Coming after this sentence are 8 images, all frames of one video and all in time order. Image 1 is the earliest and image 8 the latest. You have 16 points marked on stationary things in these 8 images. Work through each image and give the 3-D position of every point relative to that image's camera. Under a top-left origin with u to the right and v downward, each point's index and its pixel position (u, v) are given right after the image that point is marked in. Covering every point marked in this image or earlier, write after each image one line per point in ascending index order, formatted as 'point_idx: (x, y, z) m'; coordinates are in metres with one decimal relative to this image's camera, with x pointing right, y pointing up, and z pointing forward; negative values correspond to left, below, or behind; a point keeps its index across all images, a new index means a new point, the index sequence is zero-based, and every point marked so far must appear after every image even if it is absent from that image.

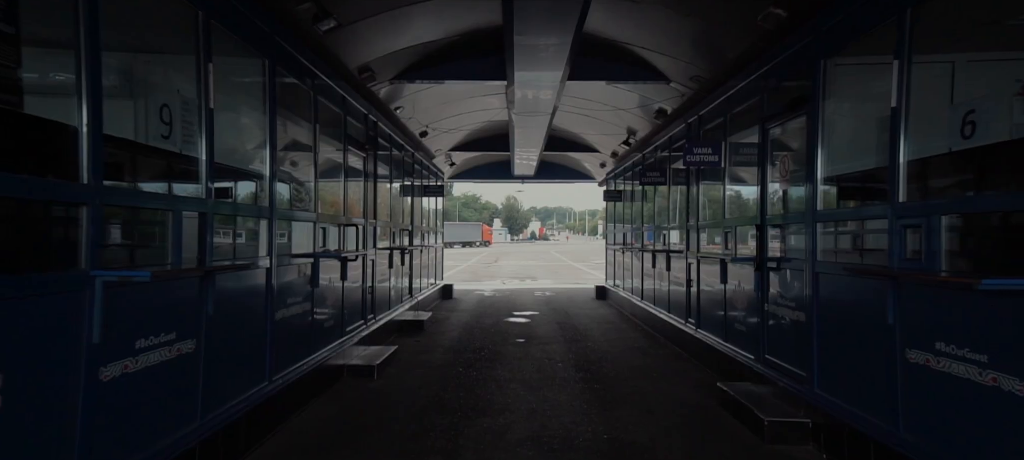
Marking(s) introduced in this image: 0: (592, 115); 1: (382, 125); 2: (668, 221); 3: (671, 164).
0: (+1.3, +1.9, +9.4) m
1: (-1.7, +1.4, +7.5) m
2: (+2.2, +0.1, +8.0) m
3: (+2.2, +0.9, +7.7) m
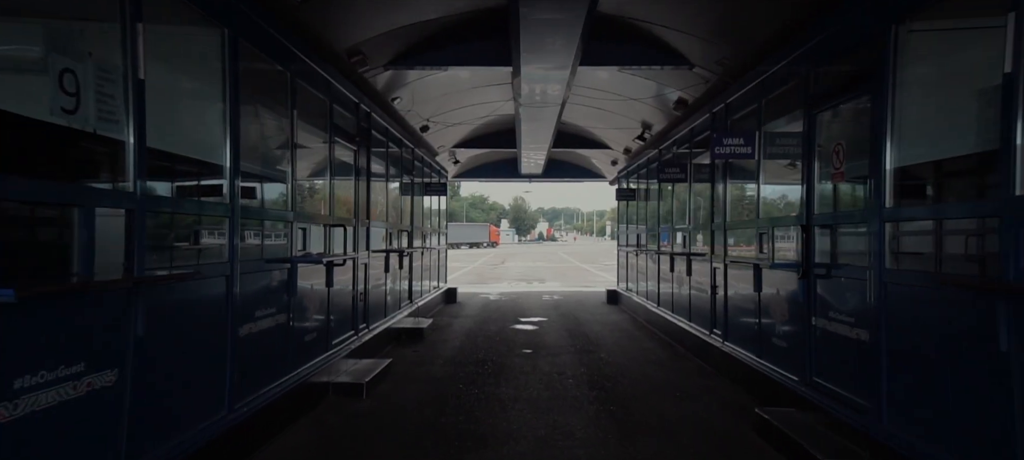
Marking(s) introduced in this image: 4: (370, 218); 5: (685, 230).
0: (+1.4, +1.9, +8.8) m
1: (-1.7, +1.4, +6.9) m
2: (+2.3, +0.1, +7.4) m
3: (+2.3, +0.9, +7.0) m
4: (-1.7, +0.1, +6.7) m
5: (+2.3, 0.0, +7.6) m
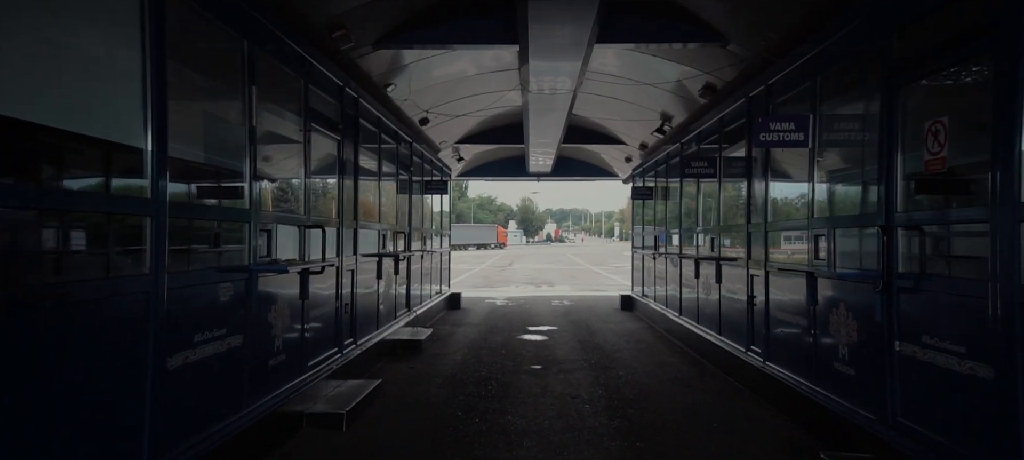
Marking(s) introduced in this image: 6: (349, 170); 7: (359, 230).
0: (+1.5, +1.9, +8.0) m
1: (-1.6, +1.4, +6.2) m
2: (+2.4, +0.1, +6.6) m
3: (+2.4, +0.8, +6.3) m
4: (-1.6, +0.1, +5.9) m
5: (+2.4, 0.0, +6.8) m
6: (-1.6, +0.6, +5.6) m
7: (-1.6, 0.0, +6.0) m
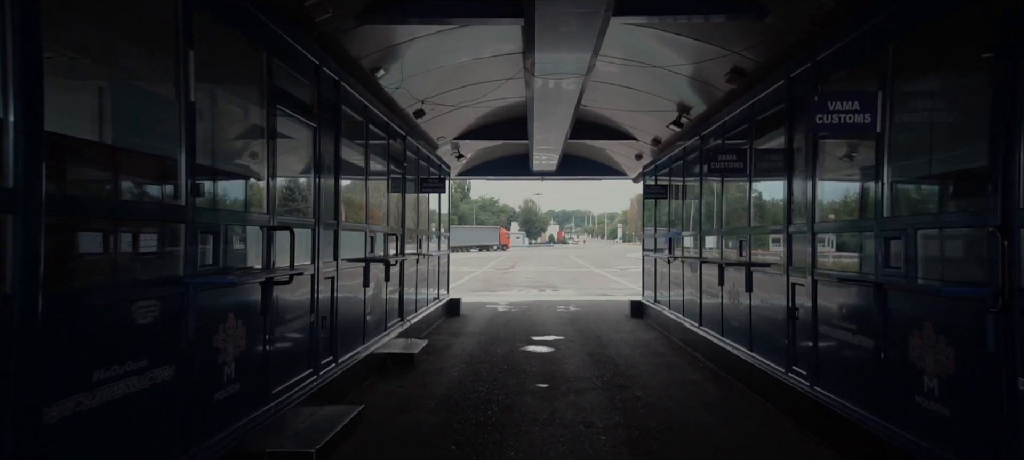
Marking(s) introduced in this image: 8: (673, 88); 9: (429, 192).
0: (+1.6, +1.8, +7.3) m
1: (-1.6, +1.4, +5.5) m
2: (+2.4, +0.1, +5.9) m
3: (+2.4, +0.8, +5.6) m
4: (-1.6, +0.1, +5.3) m
5: (+2.4, -0.1, +6.1) m
6: (-1.6, +0.6, +4.9) m
7: (-1.6, 0.0, +5.3) m
8: (+2.0, +1.7, +7.0) m
9: (-1.4, +0.6, +9.3) m
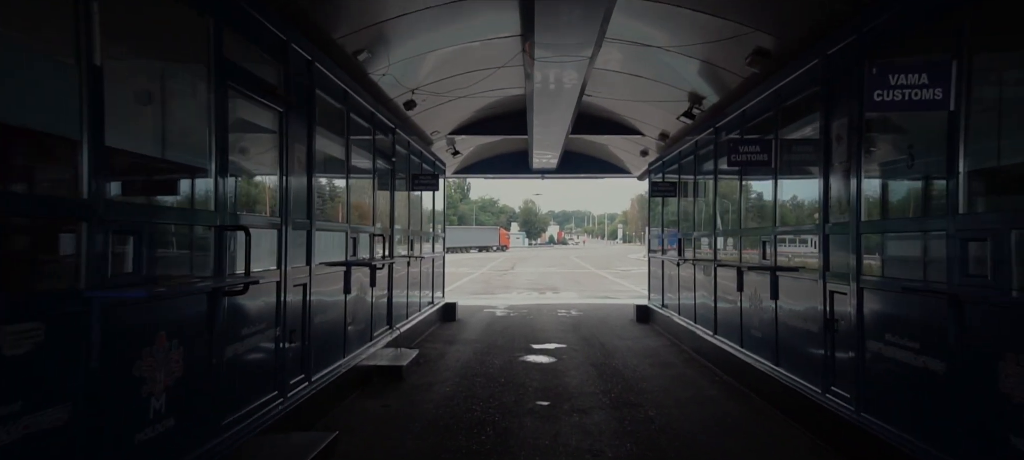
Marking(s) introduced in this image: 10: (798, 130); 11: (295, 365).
0: (+1.5, +1.8, +6.7) m
1: (-1.6, +1.4, +4.9) m
2: (+2.4, +0.1, +5.4) m
3: (+2.4, +0.8, +5.0) m
4: (-1.6, +0.1, +4.7) m
5: (+2.4, -0.1, +5.5) m
6: (-1.6, +0.6, +4.3) m
7: (-1.6, 0.0, +4.7) m
8: (+1.9, +1.7, +6.4) m
9: (-1.4, +0.6, +8.7) m
10: (+2.4, +0.8, +4.8) m
11: (-1.6, -1.0, +4.3) m
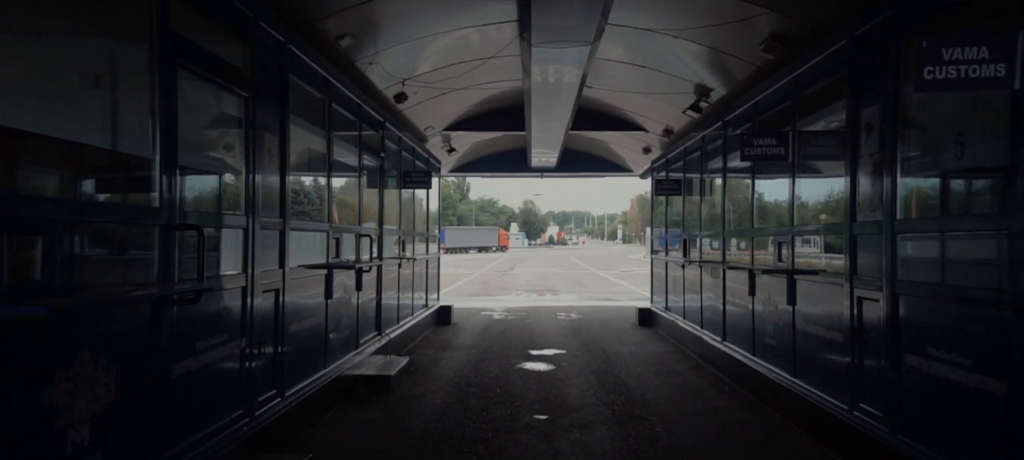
0: (+1.5, +1.8, +6.3) m
1: (-1.6, +1.4, +4.5) m
2: (+2.4, +0.1, +5.0) m
3: (+2.3, +0.8, +4.6) m
4: (-1.6, +0.1, +4.3) m
5: (+2.4, -0.1, +5.1) m
6: (-1.7, +0.6, +3.9) m
7: (-1.7, 0.0, +4.3) m
8: (+1.9, +1.7, +6.0) m
9: (-1.4, +0.6, +8.3) m
10: (+2.3, +0.8, +4.4) m
11: (-1.7, -1.0, +3.9) m
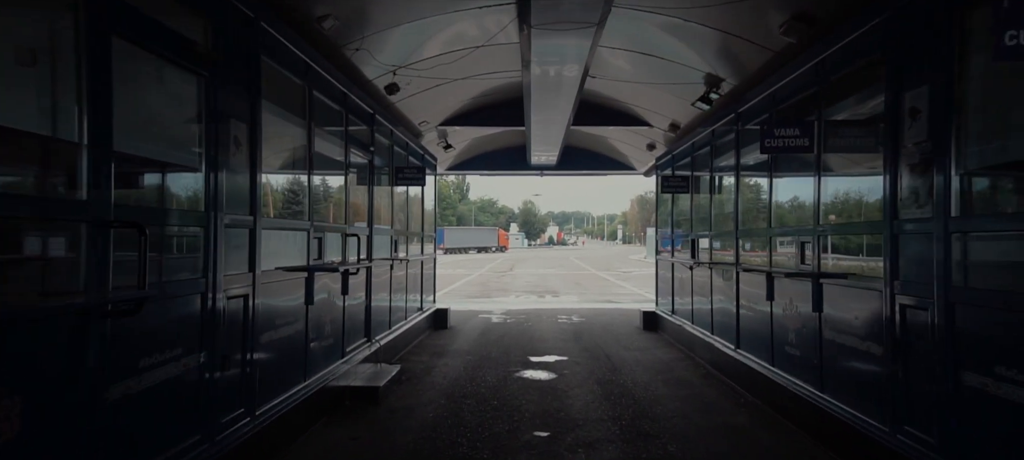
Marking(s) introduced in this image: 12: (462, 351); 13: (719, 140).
0: (+1.5, +1.8, +5.9) m
1: (-1.6, +1.4, +4.1) m
2: (+2.3, +0.1, +4.5) m
3: (+2.3, +0.8, +4.2) m
4: (-1.7, +0.1, +3.9) m
5: (+2.4, 0.0, +4.7) m
6: (-1.7, +0.6, +3.5) m
7: (-1.7, 0.0, +3.9) m
8: (+1.9, +1.7, +5.6) m
9: (-1.4, +0.6, +7.9) m
10: (+2.3, +0.8, +4.0) m
11: (-1.7, -1.0, +3.5) m
12: (-0.7, -1.6, +7.7) m
13: (+2.5, +1.1, +7.0) m
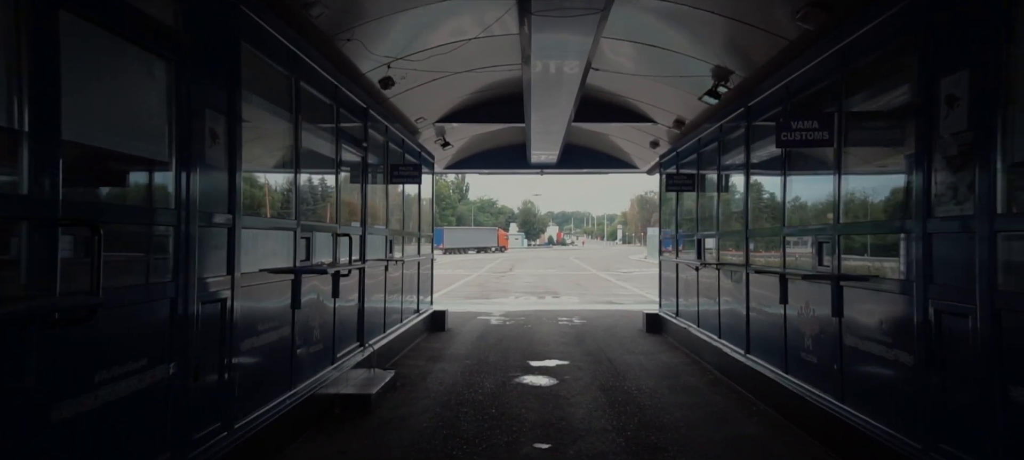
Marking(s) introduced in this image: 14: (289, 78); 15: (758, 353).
0: (+1.5, +1.8, +5.7) m
1: (-1.6, +1.4, +3.9) m
2: (+2.3, +0.1, +4.3) m
3: (+2.3, +0.8, +3.9) m
4: (-1.7, +0.1, +3.6) m
5: (+2.4, 0.0, +4.5) m
6: (-1.7, +0.6, +3.2) m
7: (-1.7, 0.0, +3.6) m
8: (+1.9, +1.7, +5.3) m
9: (-1.4, +0.6, +7.7) m
10: (+2.3, +0.9, +3.8) m
11: (-1.7, -1.0, +3.2) m
12: (-0.7, -1.6, +7.4) m
13: (+2.5, +1.1, +6.7) m
14: (-1.7, +1.2, +4.4) m
15: (+2.4, -1.2, +5.7) m
